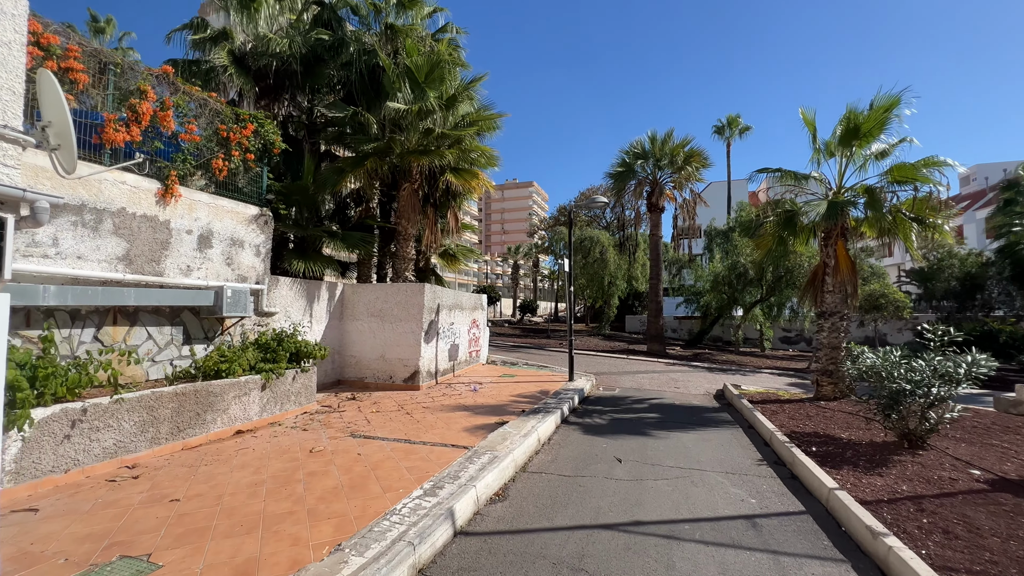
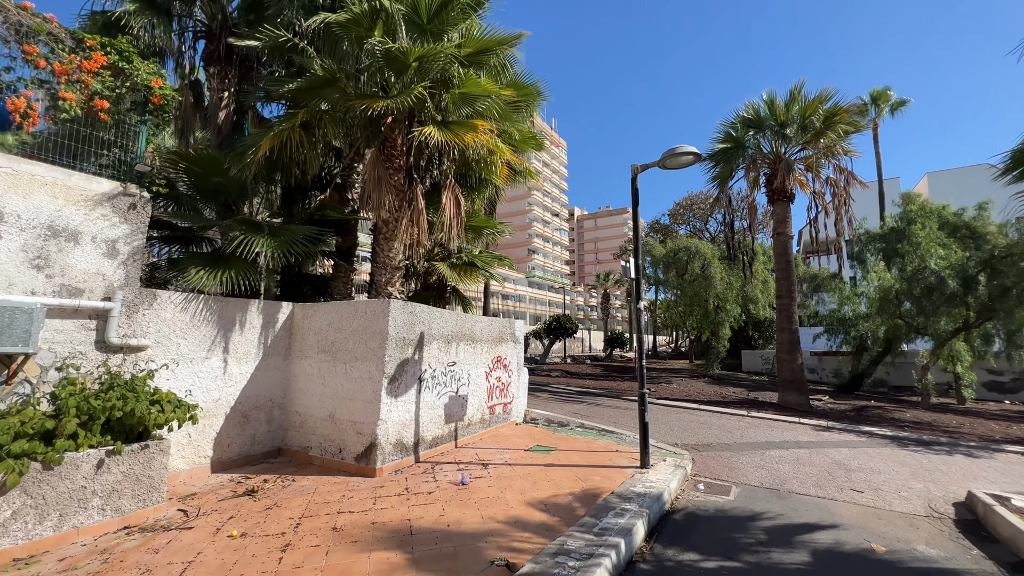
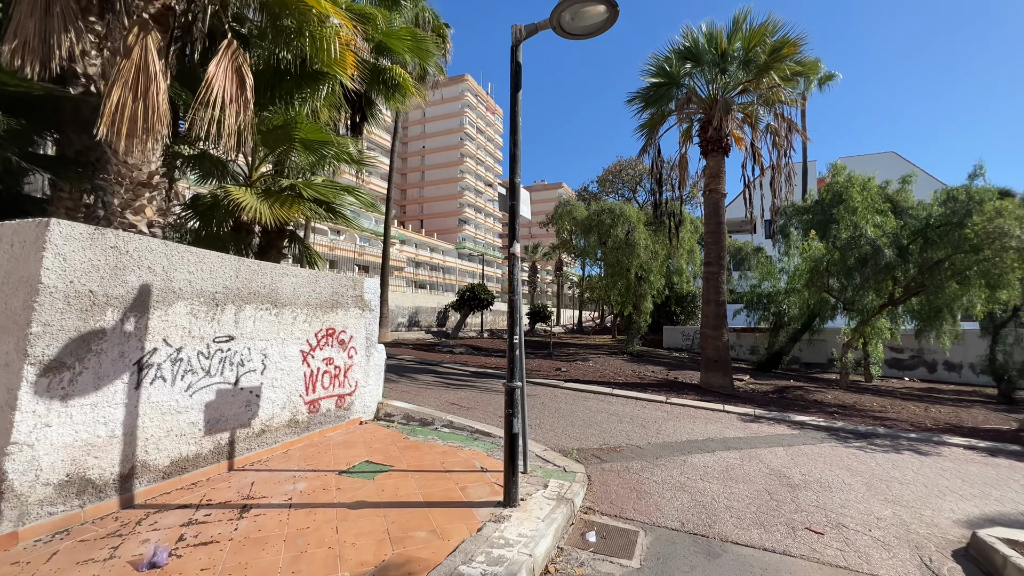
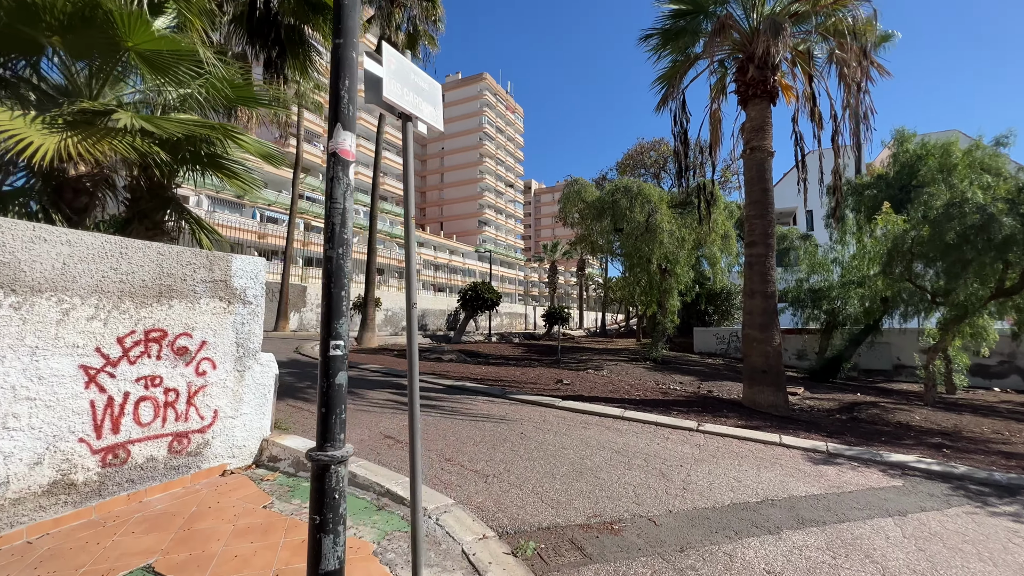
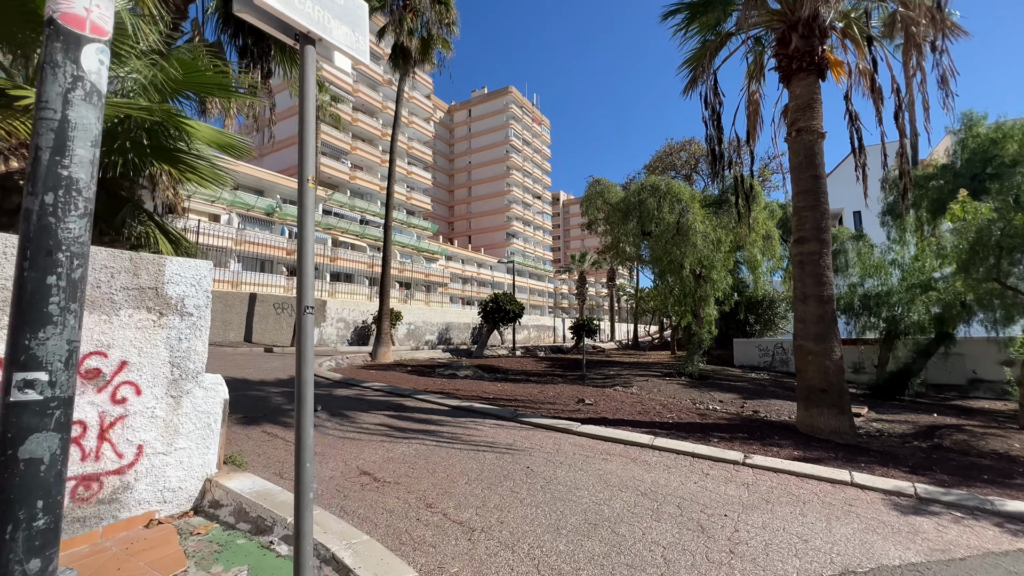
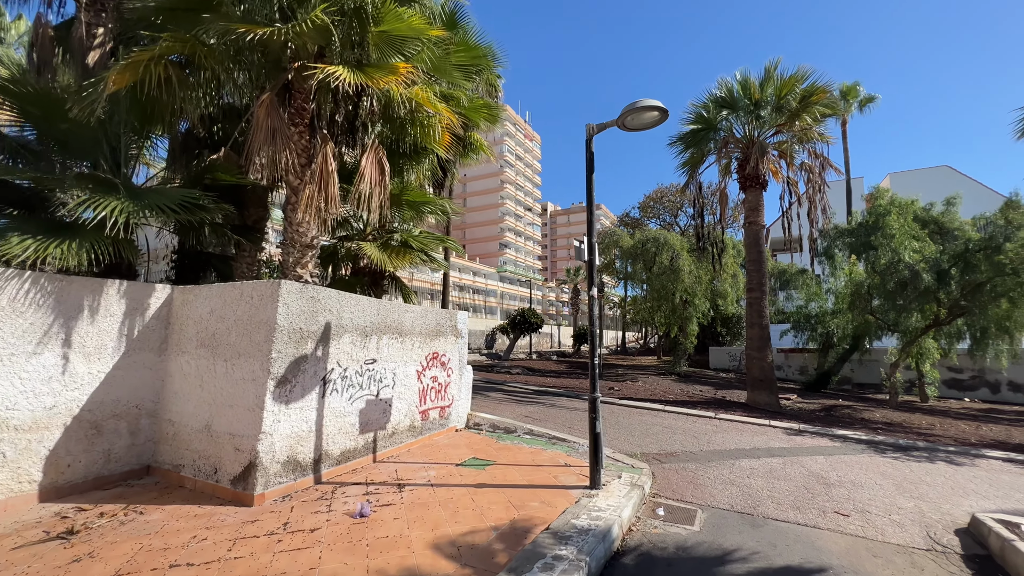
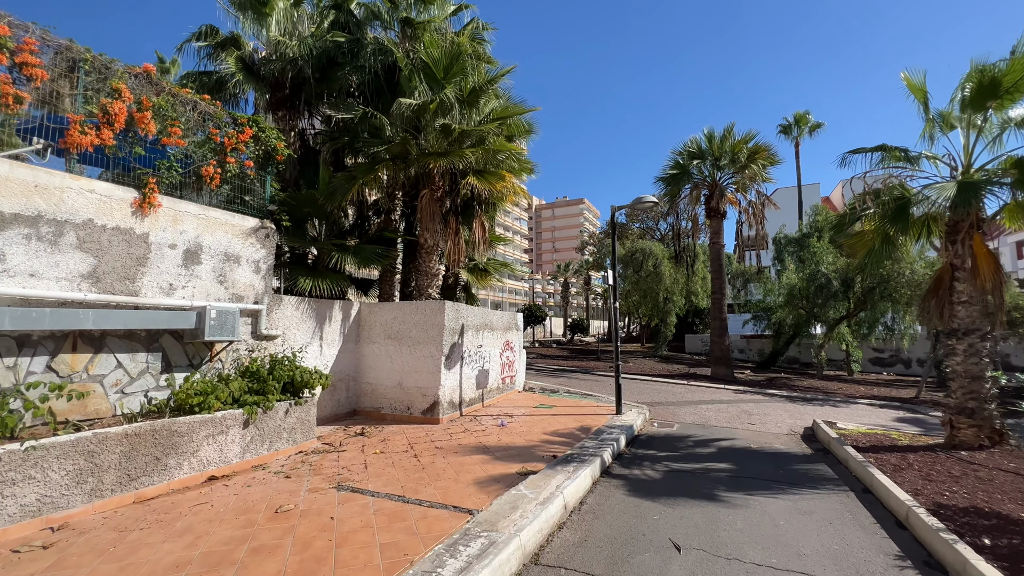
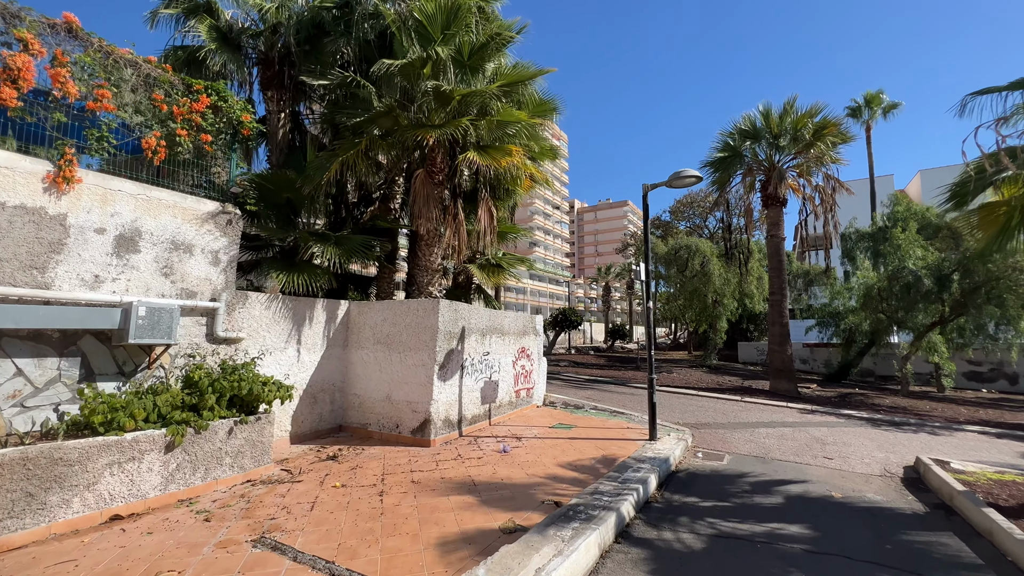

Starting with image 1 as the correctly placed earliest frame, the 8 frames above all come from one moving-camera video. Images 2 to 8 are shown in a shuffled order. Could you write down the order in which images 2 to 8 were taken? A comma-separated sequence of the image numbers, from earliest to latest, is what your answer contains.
7, 8, 2, 6, 3, 4, 5
